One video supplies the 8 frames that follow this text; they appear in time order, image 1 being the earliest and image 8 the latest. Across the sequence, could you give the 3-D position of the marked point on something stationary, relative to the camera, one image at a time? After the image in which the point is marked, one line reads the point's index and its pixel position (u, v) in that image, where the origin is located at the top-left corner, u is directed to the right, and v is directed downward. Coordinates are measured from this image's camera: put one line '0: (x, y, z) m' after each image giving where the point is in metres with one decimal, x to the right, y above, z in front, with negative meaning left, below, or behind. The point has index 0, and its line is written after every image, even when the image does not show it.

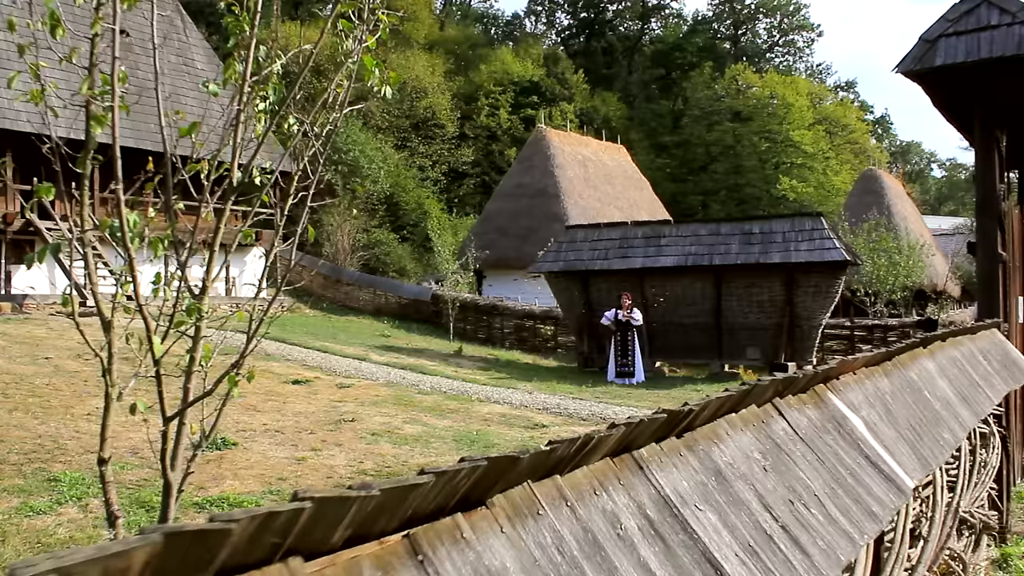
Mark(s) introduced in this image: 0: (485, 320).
0: (-0.5, -0.7, +19.2) m
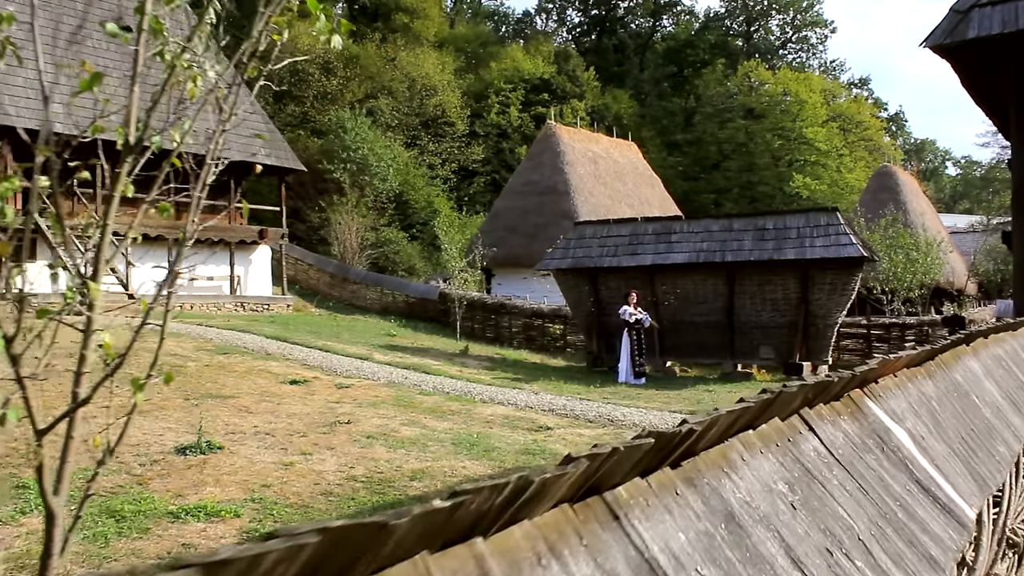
0: (-0.3, -0.7, +18.8) m
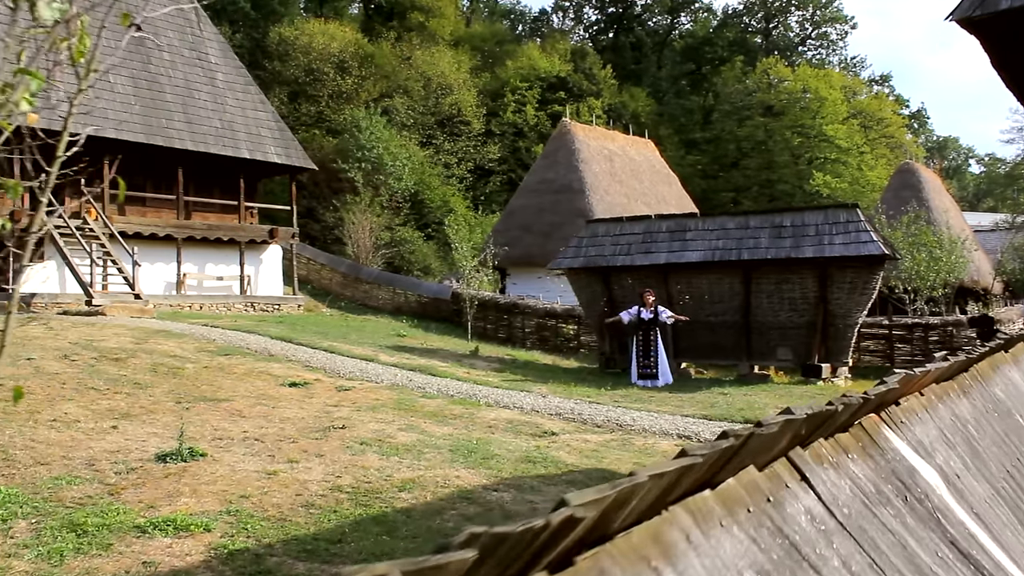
0: (-0.1, -0.7, +18.5) m
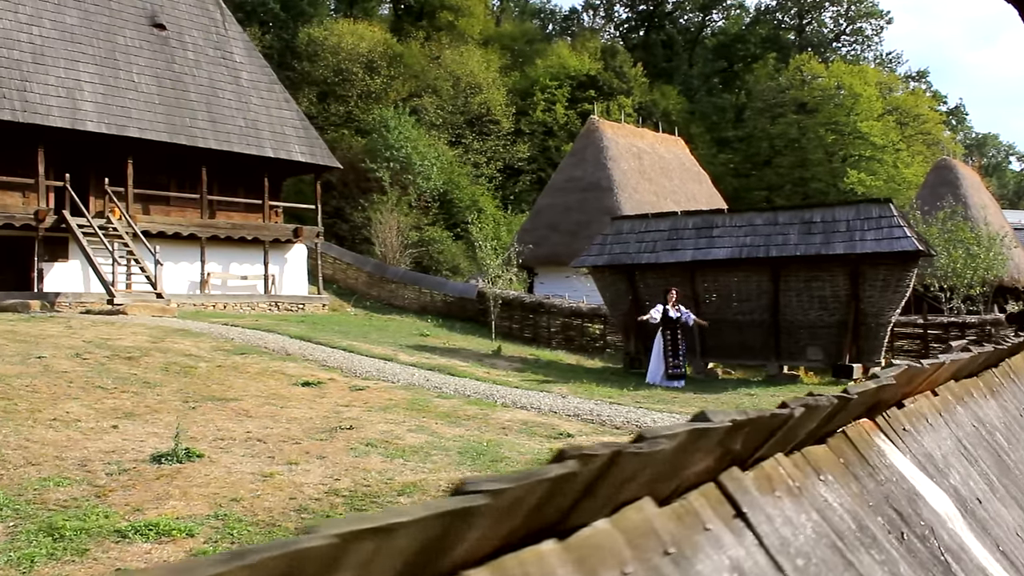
0: (+0.4, -0.6, +18.2) m
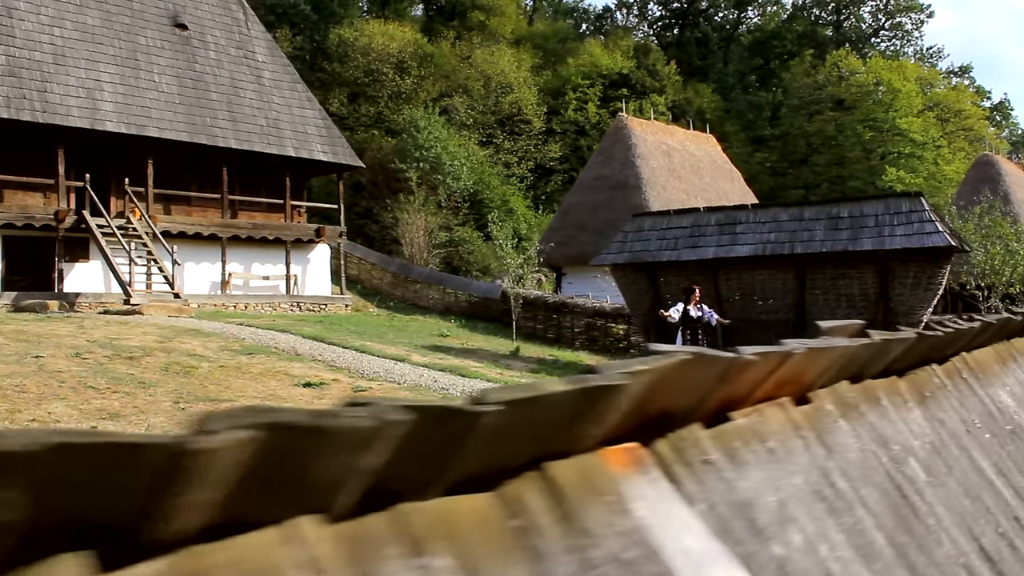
0: (+0.9, -0.6, +17.9) m
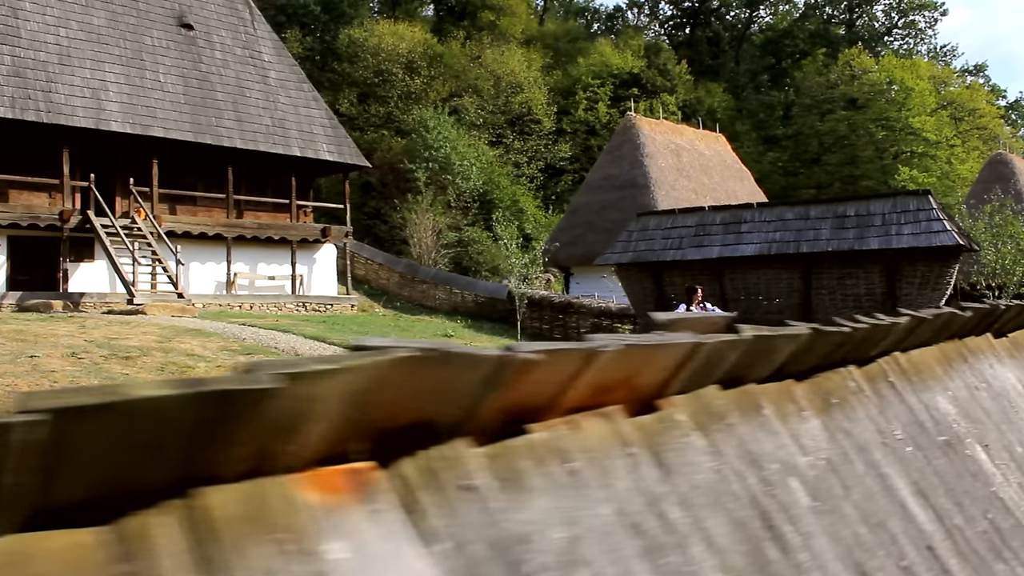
0: (+1.0, -0.6, +17.7) m
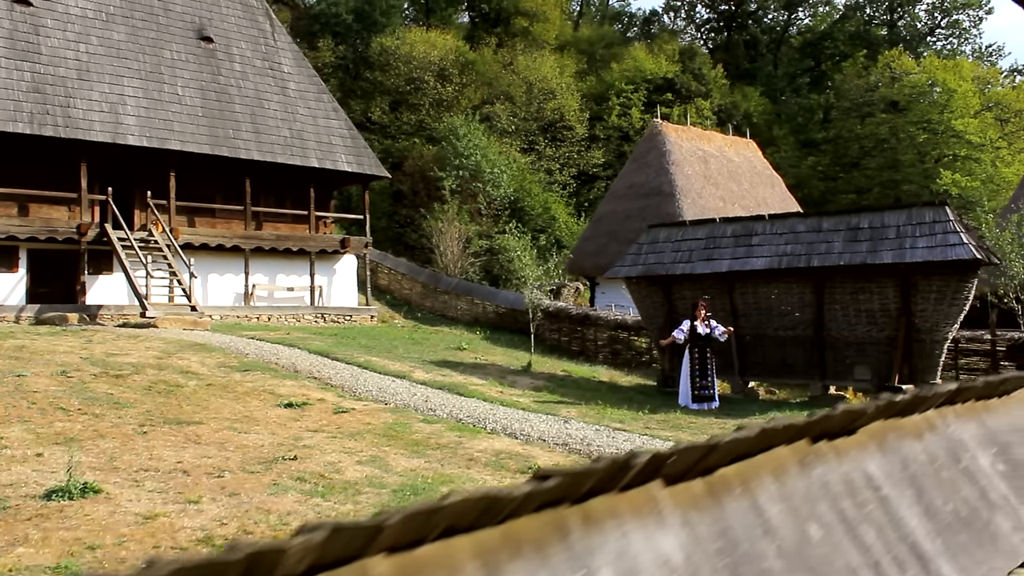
0: (+1.3, -0.9, +17.4) m
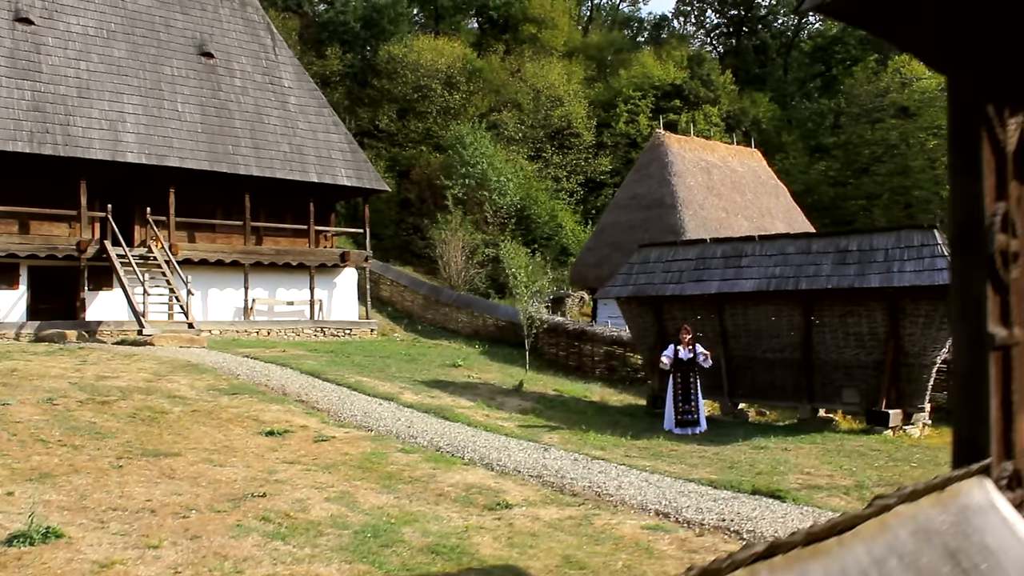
0: (+1.2, -1.2, +17.4) m
